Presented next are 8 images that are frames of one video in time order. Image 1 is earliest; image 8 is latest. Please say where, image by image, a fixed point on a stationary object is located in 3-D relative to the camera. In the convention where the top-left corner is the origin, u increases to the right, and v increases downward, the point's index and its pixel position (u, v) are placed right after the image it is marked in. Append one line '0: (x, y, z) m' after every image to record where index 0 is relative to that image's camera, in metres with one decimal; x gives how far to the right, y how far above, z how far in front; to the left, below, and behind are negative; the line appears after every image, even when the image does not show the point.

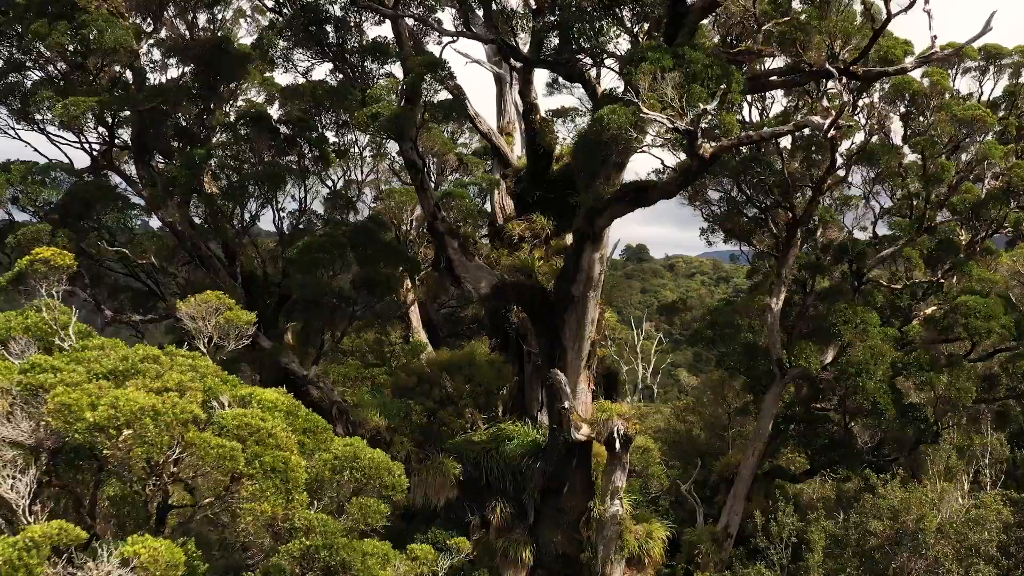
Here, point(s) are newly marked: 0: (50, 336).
0: (-3.7, -0.4, +4.4) m
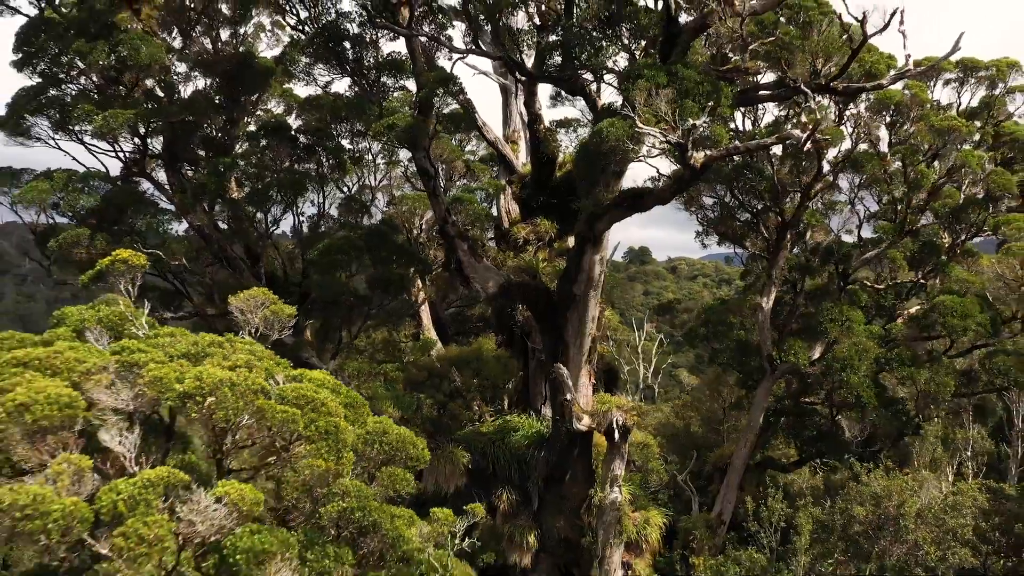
0: (-3.6, -0.4, +5.1) m
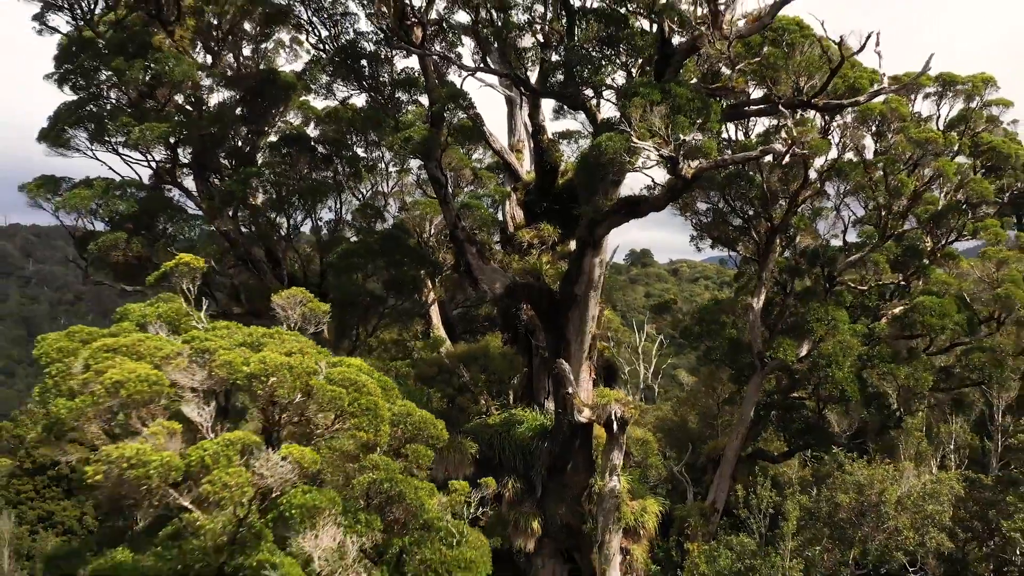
0: (-3.5, -0.3, +5.8) m
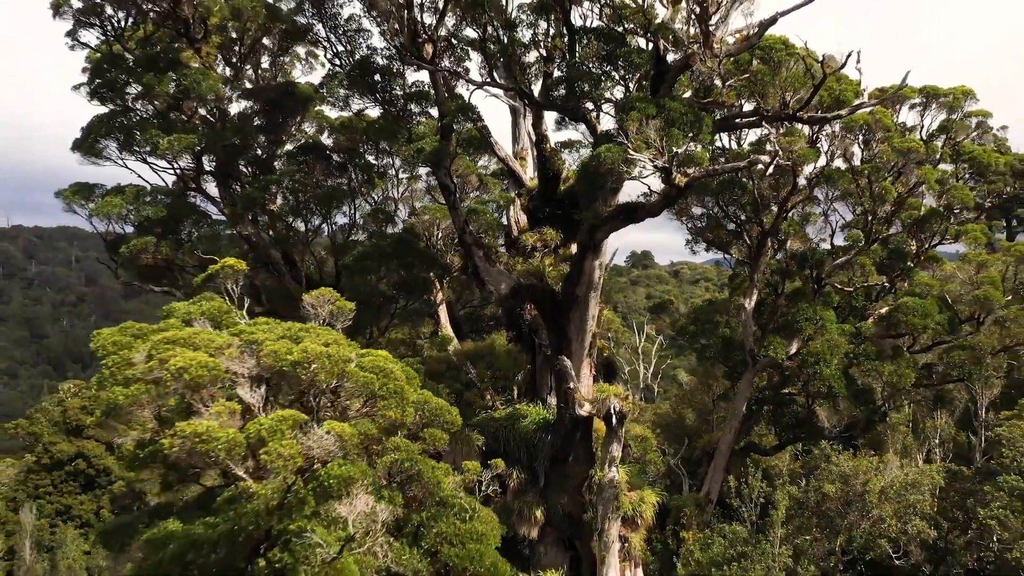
0: (-3.4, -0.3, +6.4) m
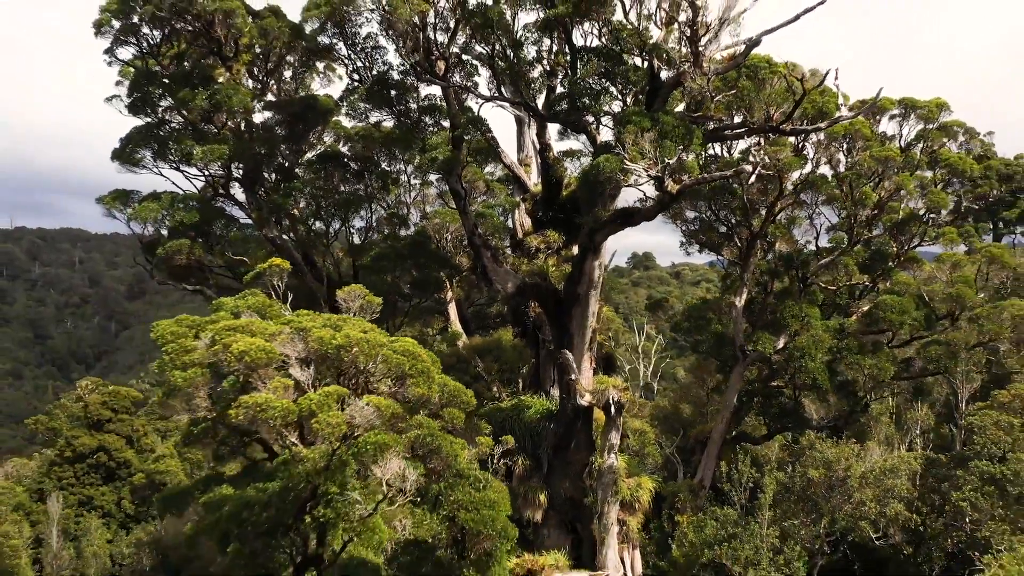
0: (-3.3, -0.3, +7.3) m
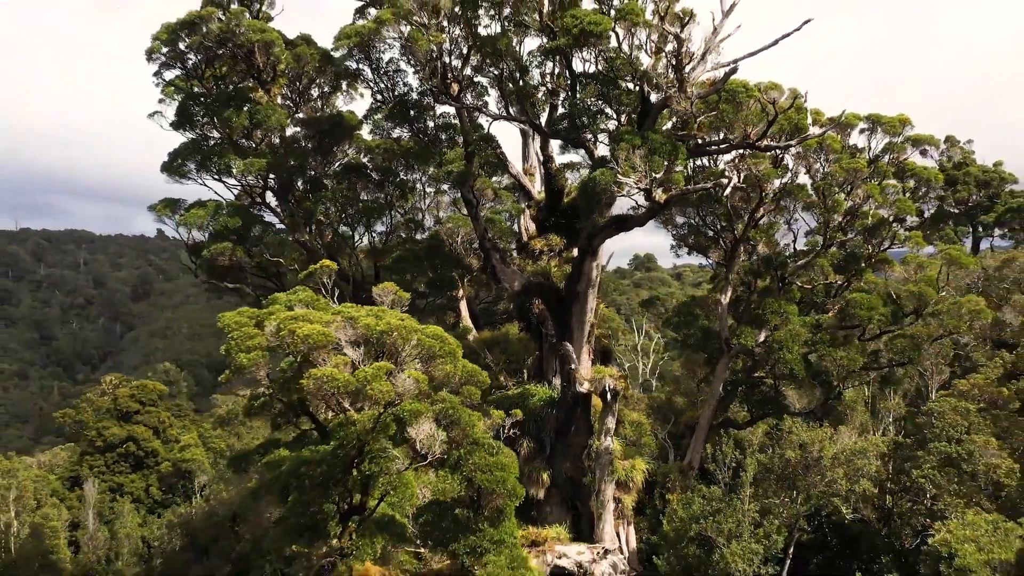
0: (-3.2, -0.2, +8.7) m
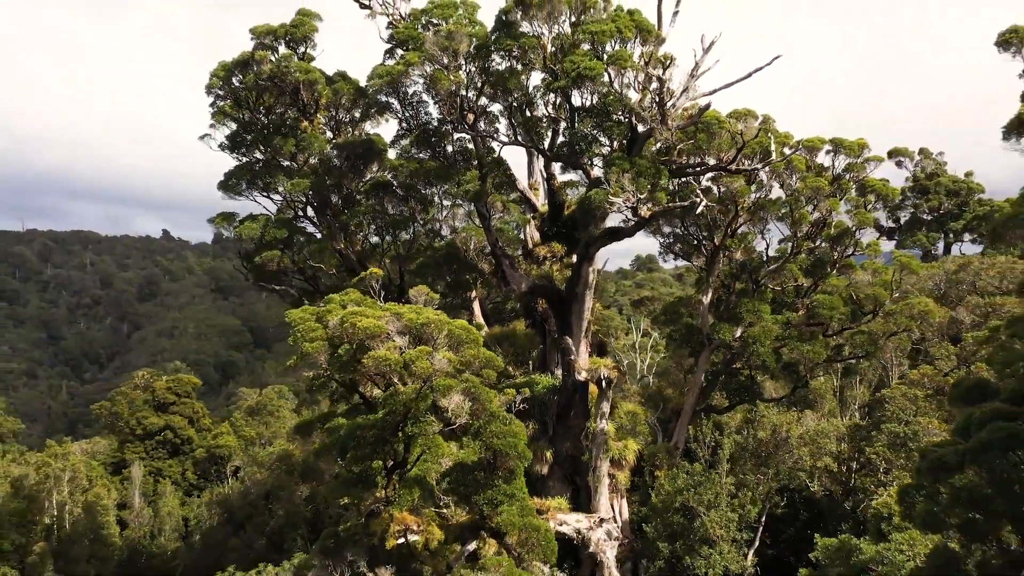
0: (-3.0, -0.3, +10.8) m
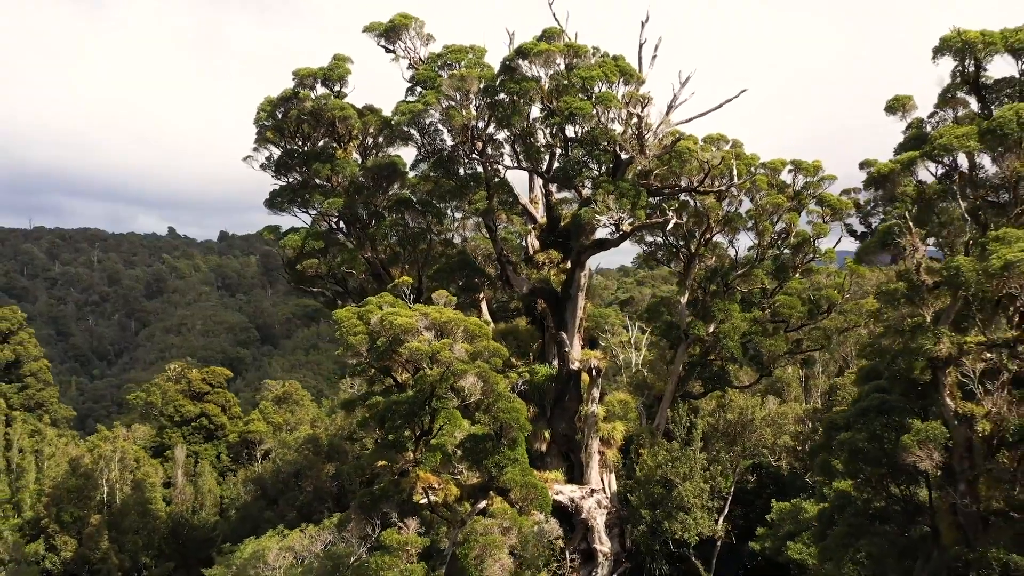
0: (-2.9, -0.4, +13.4) m
